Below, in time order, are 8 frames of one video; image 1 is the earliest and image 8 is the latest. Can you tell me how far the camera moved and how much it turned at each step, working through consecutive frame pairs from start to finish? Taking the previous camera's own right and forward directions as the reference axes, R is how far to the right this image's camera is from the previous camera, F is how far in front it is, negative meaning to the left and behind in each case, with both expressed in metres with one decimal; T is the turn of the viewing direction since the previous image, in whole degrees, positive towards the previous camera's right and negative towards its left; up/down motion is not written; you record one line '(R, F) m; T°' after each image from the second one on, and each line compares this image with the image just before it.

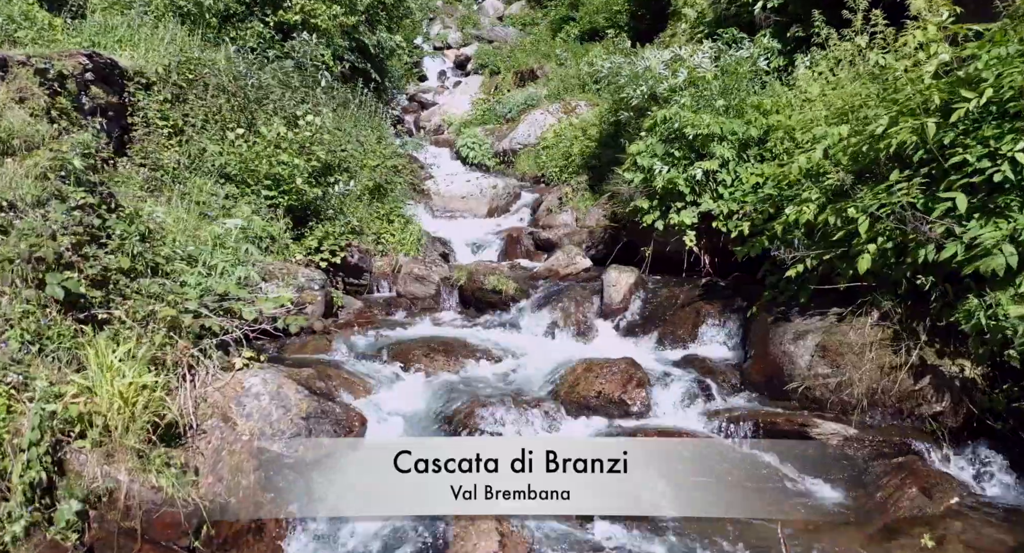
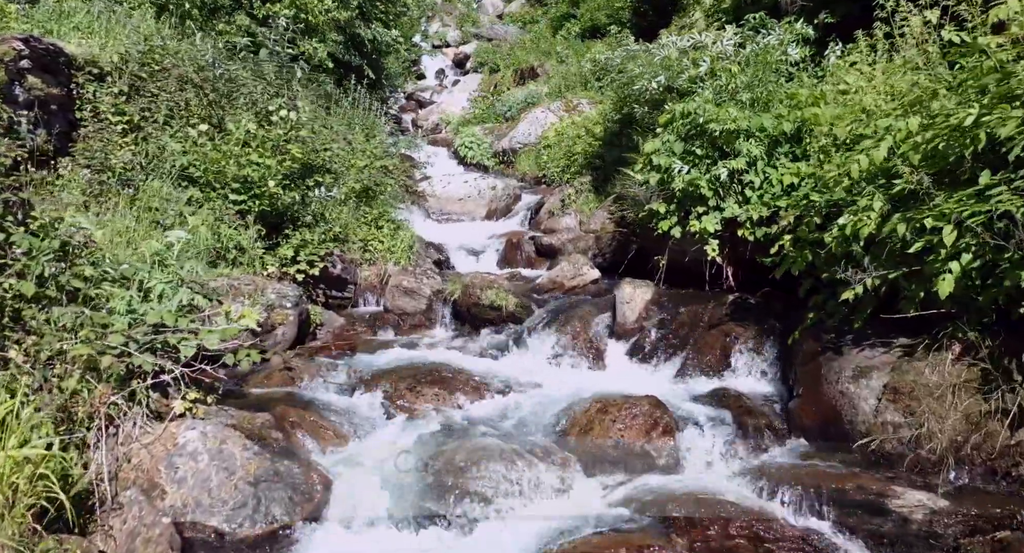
(0.0, +1.1) m; 0°
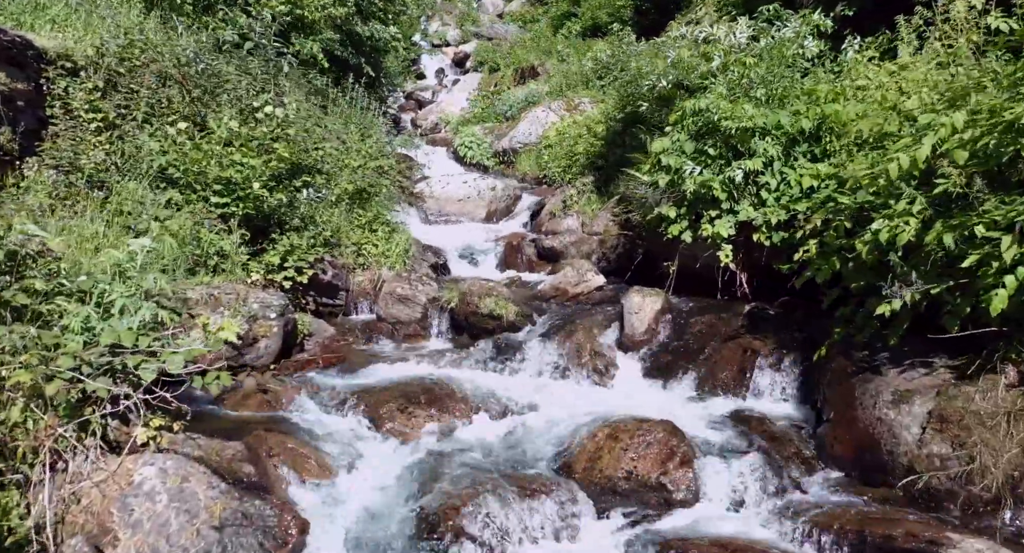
(0.0, +0.5) m; 0°
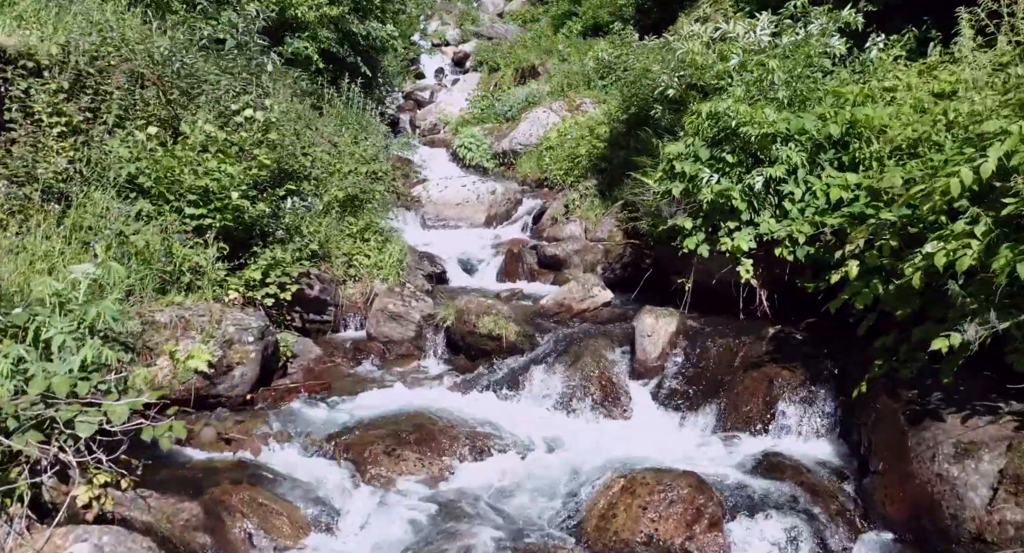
(0.0, +0.6) m; 0°
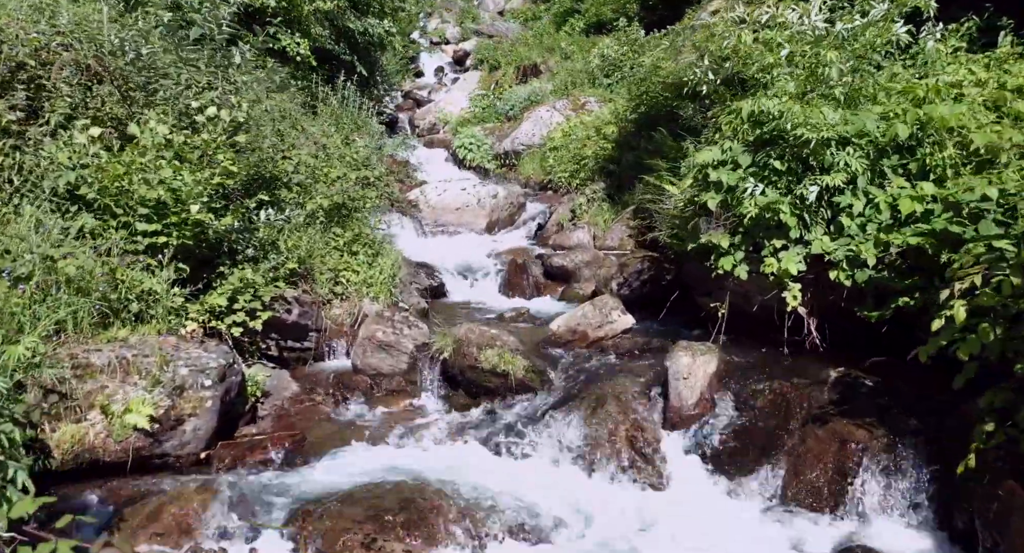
(-0.1, +1.1) m; 0°
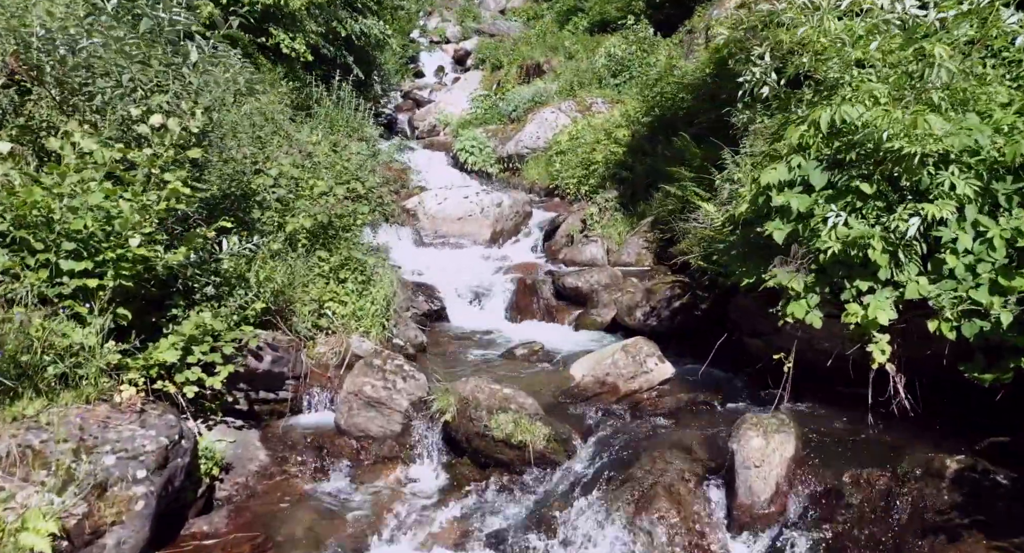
(-0.1, +1.2) m; 0°
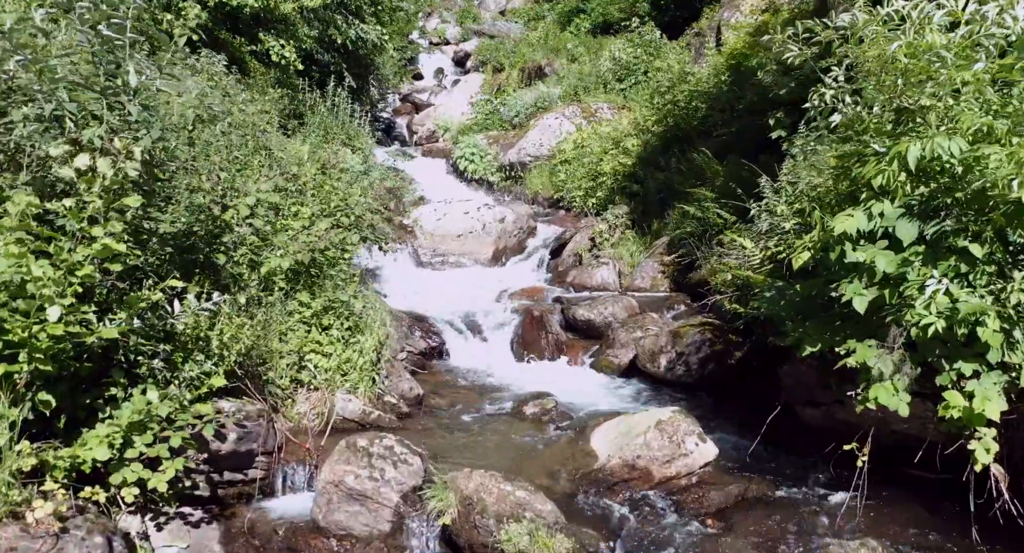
(-0.1, +1.0) m; 0°
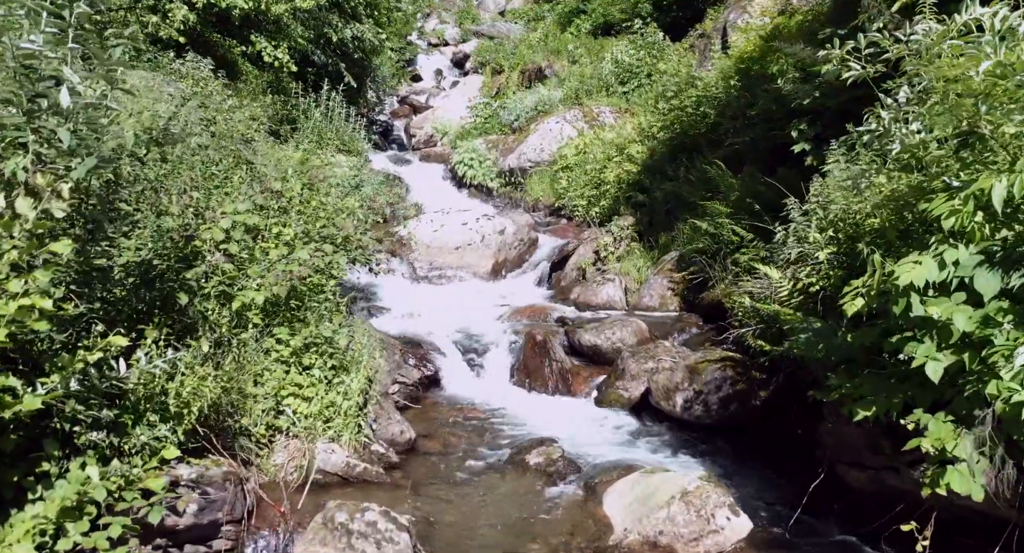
(0.0, +0.7) m; 0°
